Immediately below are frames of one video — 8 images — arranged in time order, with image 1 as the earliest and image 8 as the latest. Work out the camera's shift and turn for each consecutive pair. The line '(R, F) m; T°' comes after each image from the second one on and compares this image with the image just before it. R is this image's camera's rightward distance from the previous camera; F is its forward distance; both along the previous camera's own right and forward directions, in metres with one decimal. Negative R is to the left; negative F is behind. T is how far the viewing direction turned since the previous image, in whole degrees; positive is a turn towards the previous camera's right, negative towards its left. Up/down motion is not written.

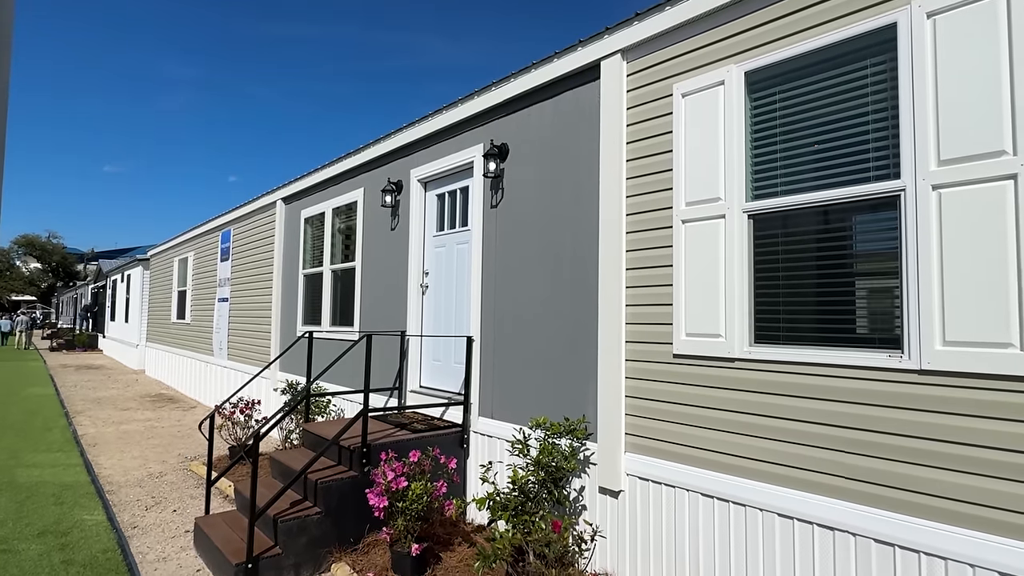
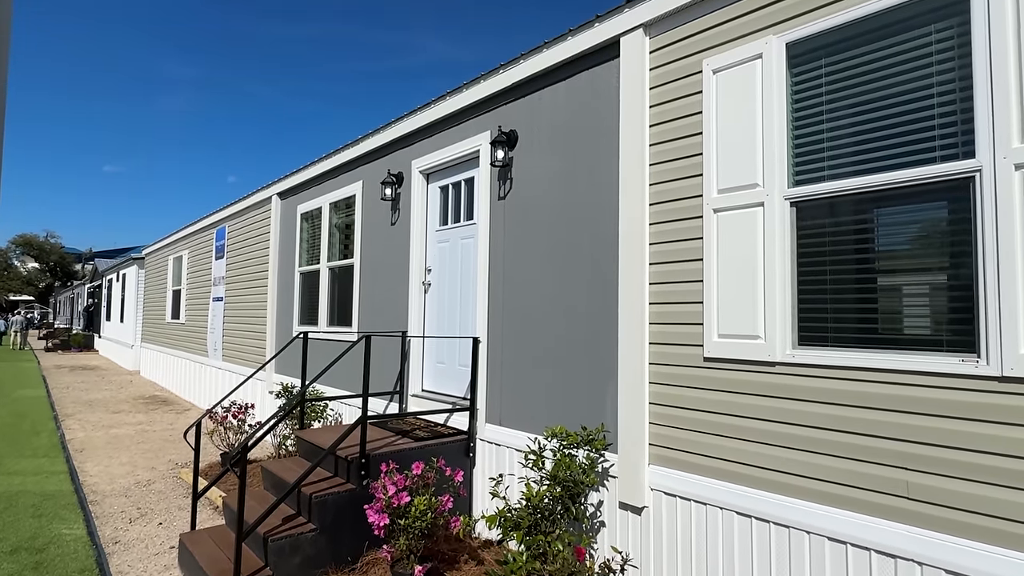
(-0.1, +0.3) m; 0°
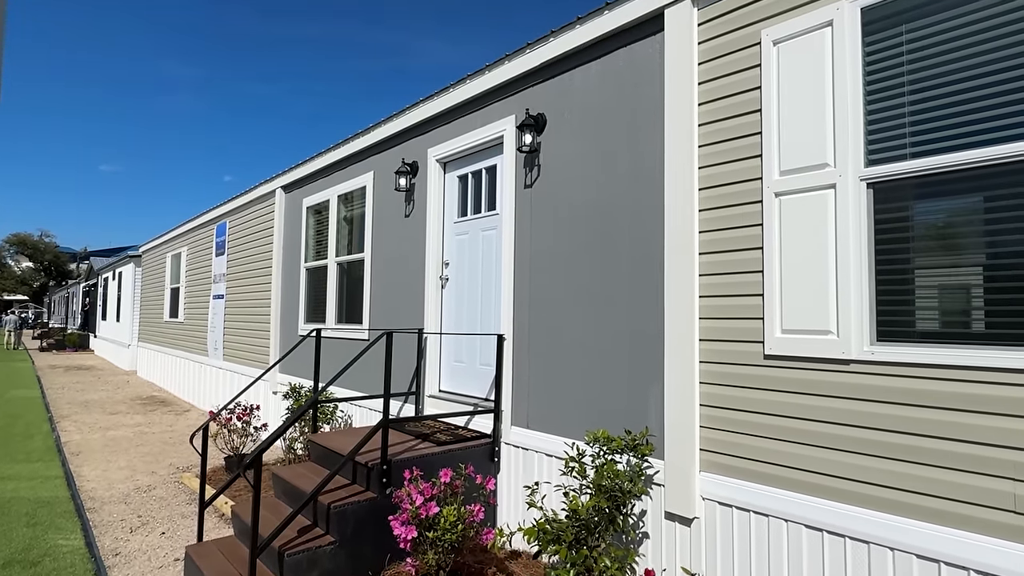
(-0.2, +0.3) m; 0°
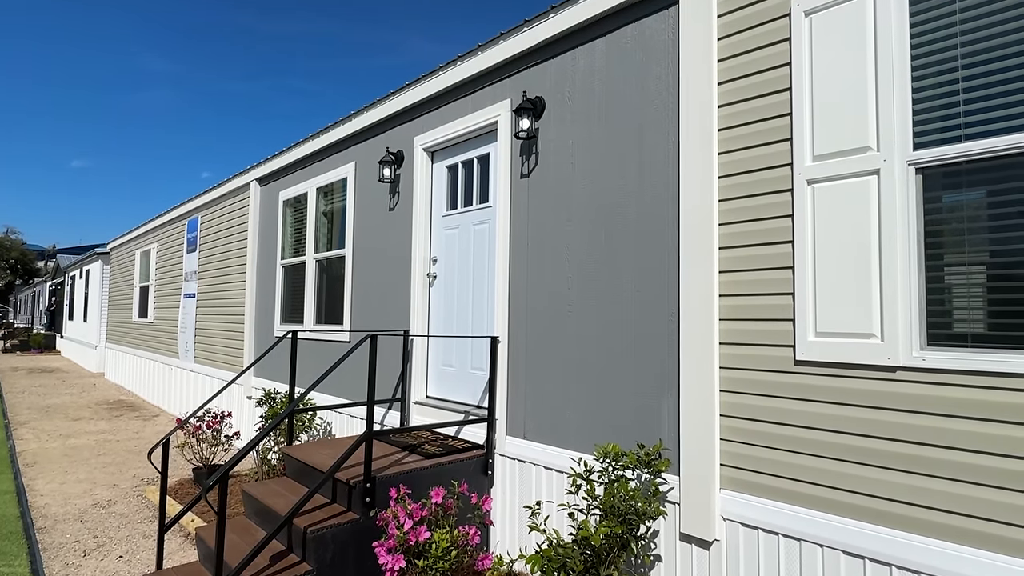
(-0.1, +0.3) m; +2°
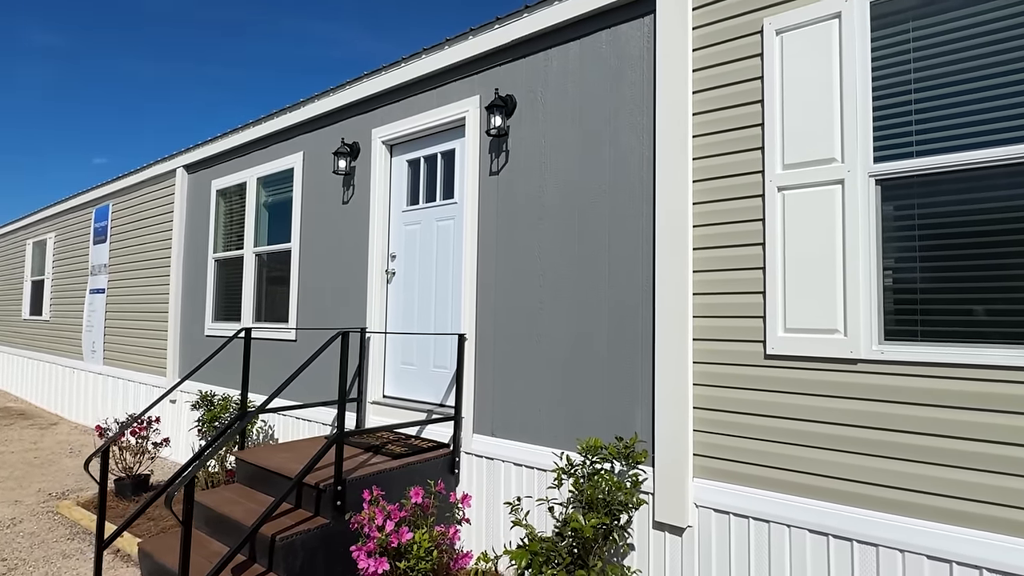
(-0.3, 0.0) m; +8°
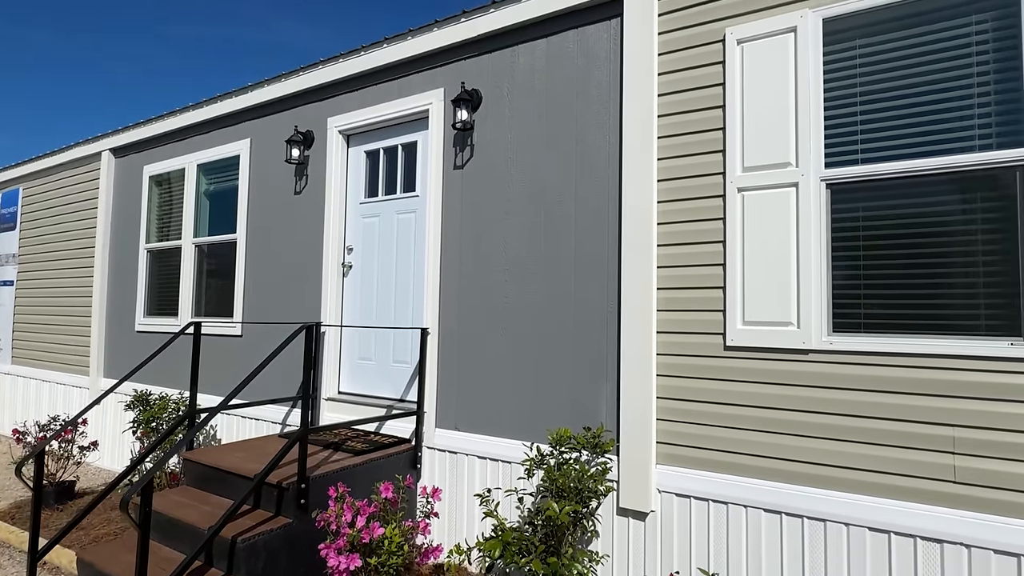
(-0.2, 0.0) m; +7°
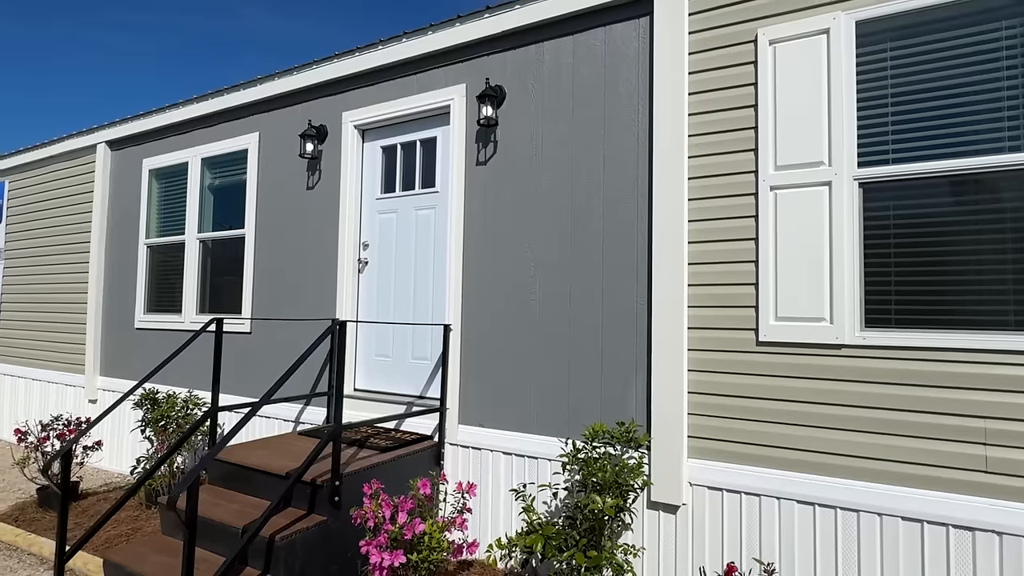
(-0.3, 0.0) m; +2°
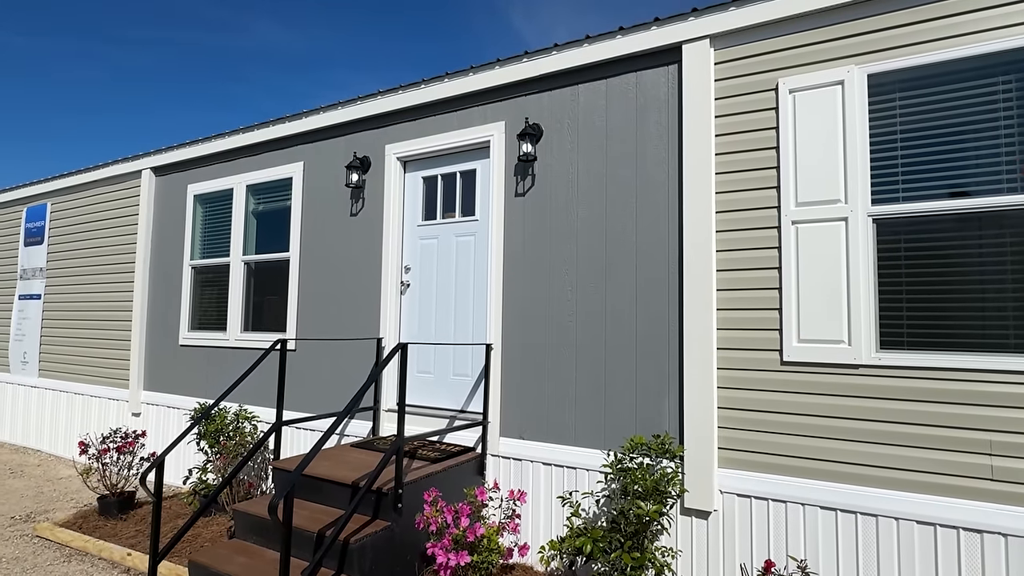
(-0.3, -0.3) m; 0°
